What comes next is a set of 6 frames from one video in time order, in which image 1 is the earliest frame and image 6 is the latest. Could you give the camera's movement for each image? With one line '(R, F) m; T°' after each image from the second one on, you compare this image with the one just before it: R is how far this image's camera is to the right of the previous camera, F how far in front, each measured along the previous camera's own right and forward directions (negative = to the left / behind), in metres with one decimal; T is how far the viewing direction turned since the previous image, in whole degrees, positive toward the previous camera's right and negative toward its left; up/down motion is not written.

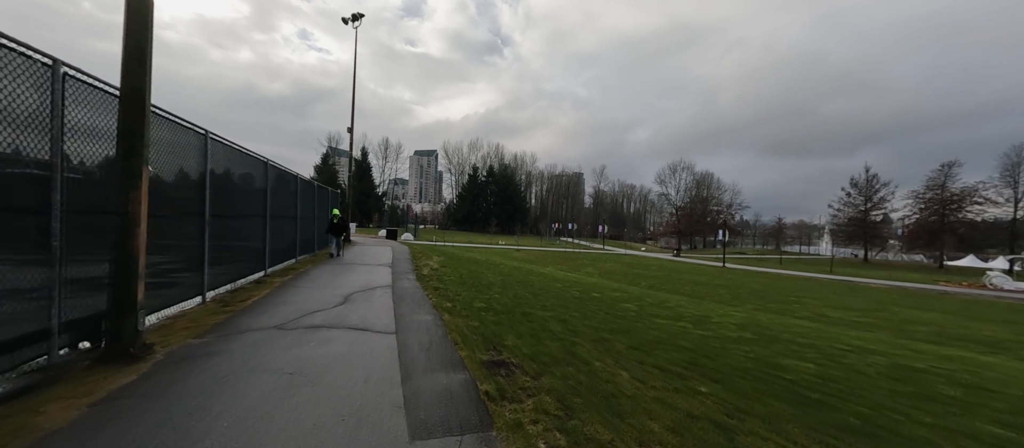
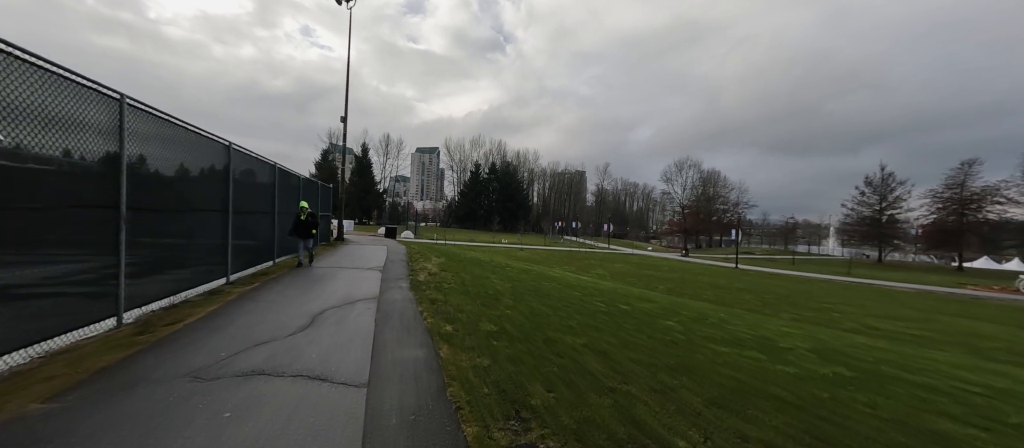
(-0.2, +1.5) m; 0°
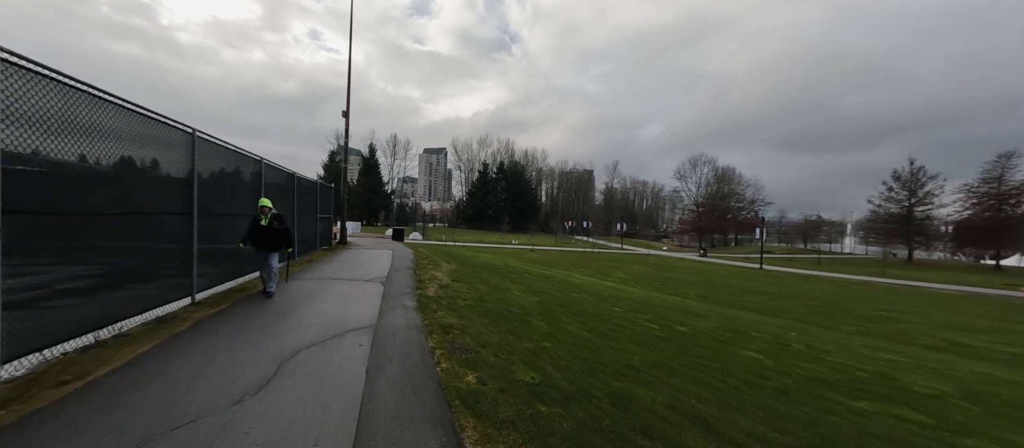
(-0.4, +1.4) m; -1°
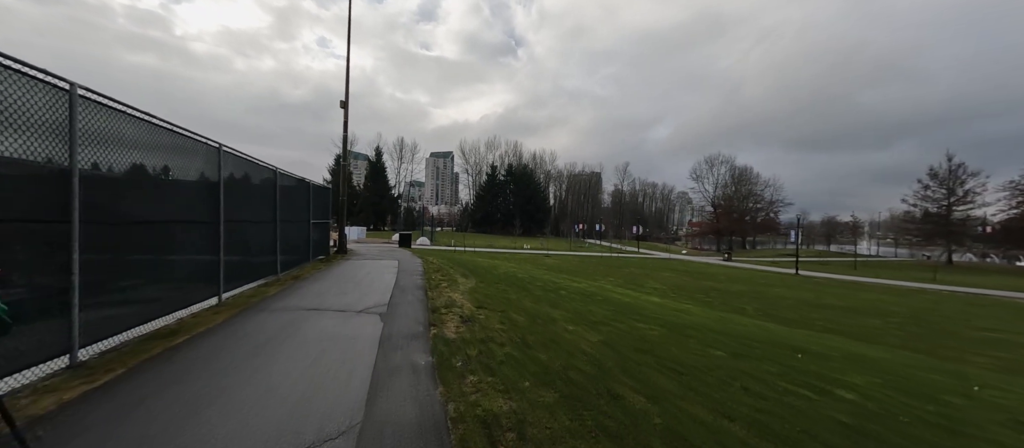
(-0.7, +2.2) m; -1°
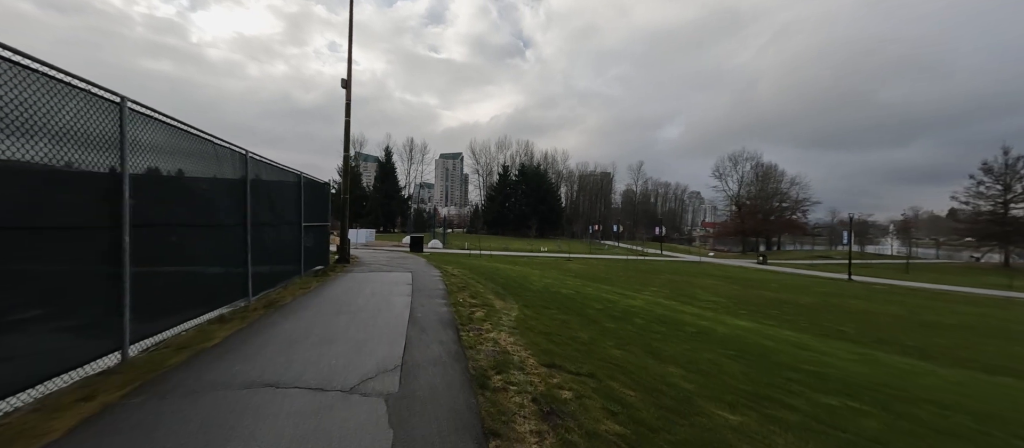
(-0.9, +2.6) m; -1°
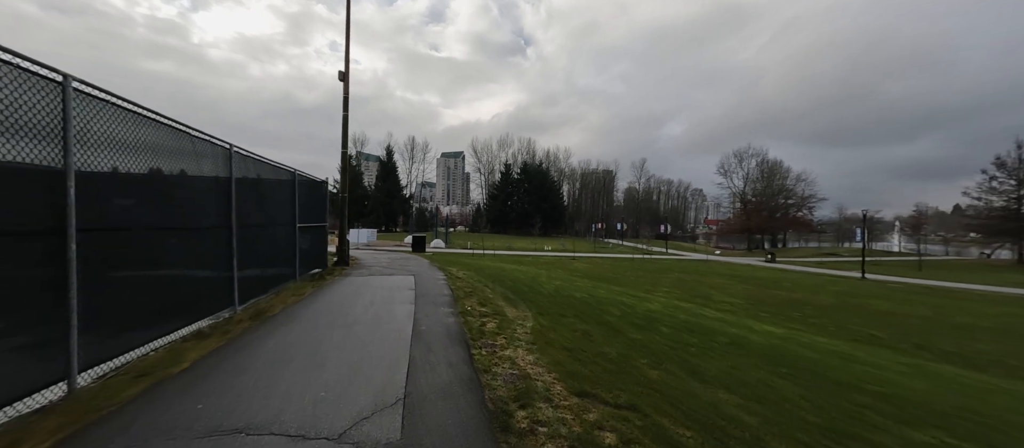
(-0.2, +0.7) m; 0°
